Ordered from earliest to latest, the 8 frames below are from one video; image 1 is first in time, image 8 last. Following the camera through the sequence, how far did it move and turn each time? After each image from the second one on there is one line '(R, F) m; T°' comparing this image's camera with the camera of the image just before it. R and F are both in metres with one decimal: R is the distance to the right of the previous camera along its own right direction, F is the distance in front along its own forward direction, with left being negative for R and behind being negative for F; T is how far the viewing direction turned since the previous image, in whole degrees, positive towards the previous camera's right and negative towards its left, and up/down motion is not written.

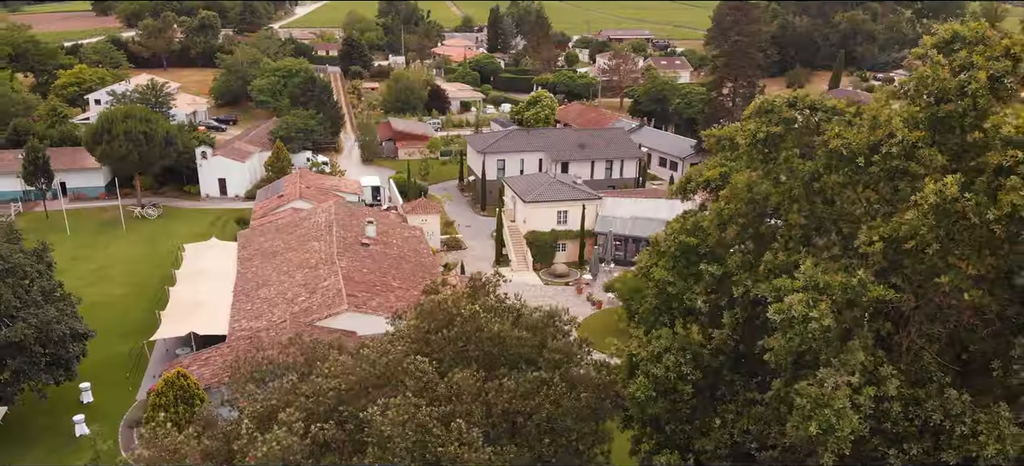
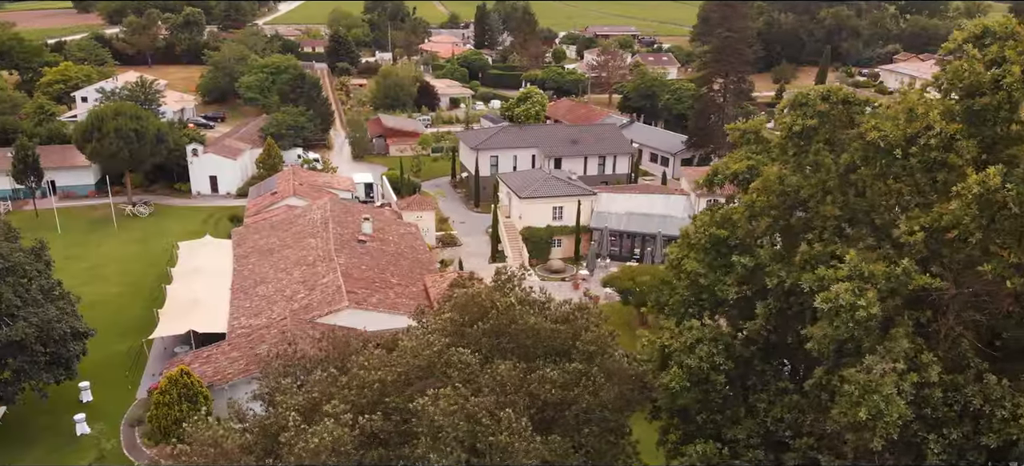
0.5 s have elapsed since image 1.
(-0.6, -0.1) m; +1°
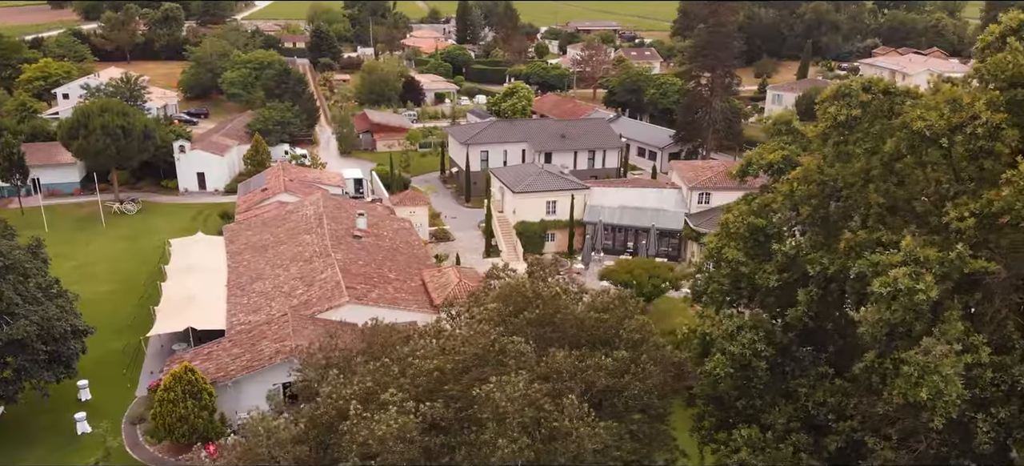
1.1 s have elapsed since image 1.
(-0.8, -0.1) m; +1°
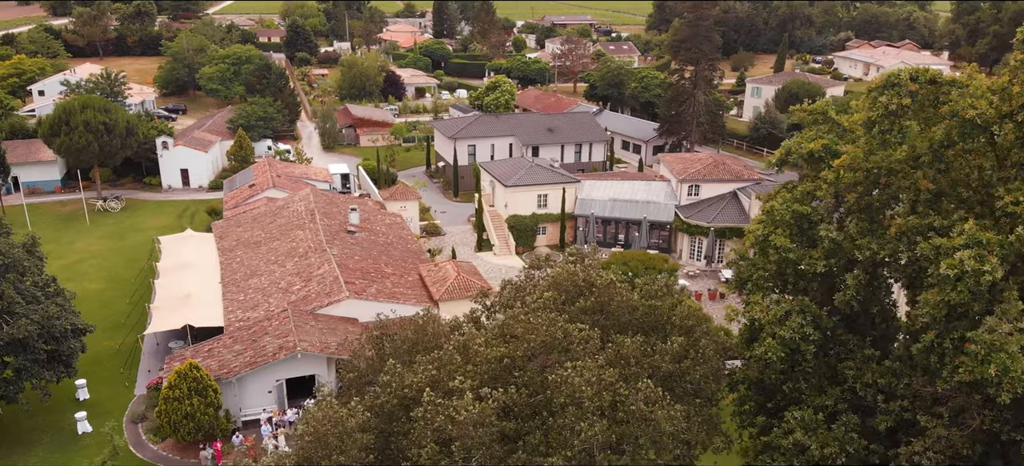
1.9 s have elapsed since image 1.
(-0.9, -0.1) m; +2°
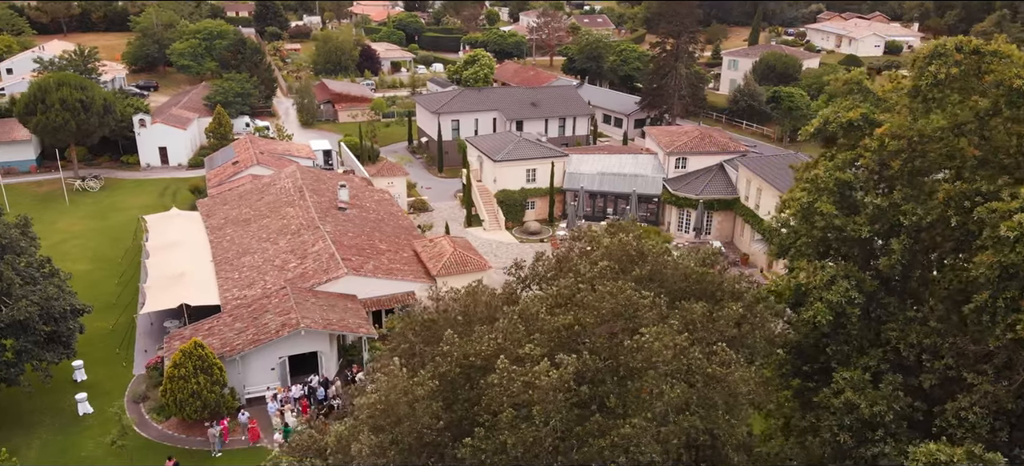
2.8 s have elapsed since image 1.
(-1.0, -0.1) m; +2°
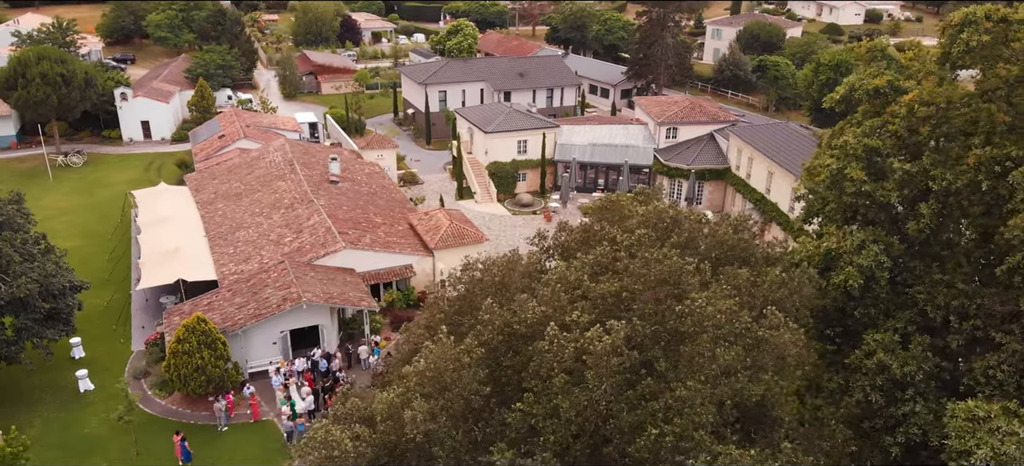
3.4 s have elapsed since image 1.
(-0.7, -0.1) m; +1°
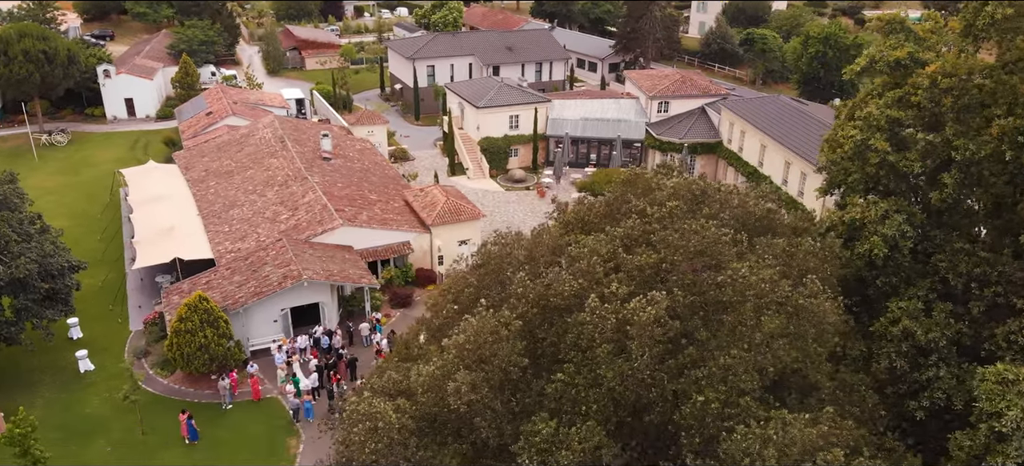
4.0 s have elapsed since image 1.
(-0.6, -0.1) m; +1°
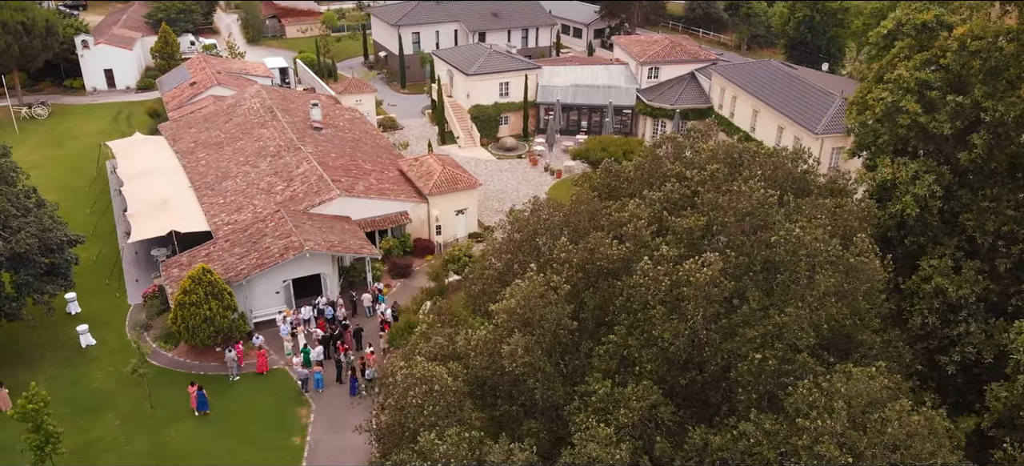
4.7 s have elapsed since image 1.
(-0.8, -0.1) m; +2°
